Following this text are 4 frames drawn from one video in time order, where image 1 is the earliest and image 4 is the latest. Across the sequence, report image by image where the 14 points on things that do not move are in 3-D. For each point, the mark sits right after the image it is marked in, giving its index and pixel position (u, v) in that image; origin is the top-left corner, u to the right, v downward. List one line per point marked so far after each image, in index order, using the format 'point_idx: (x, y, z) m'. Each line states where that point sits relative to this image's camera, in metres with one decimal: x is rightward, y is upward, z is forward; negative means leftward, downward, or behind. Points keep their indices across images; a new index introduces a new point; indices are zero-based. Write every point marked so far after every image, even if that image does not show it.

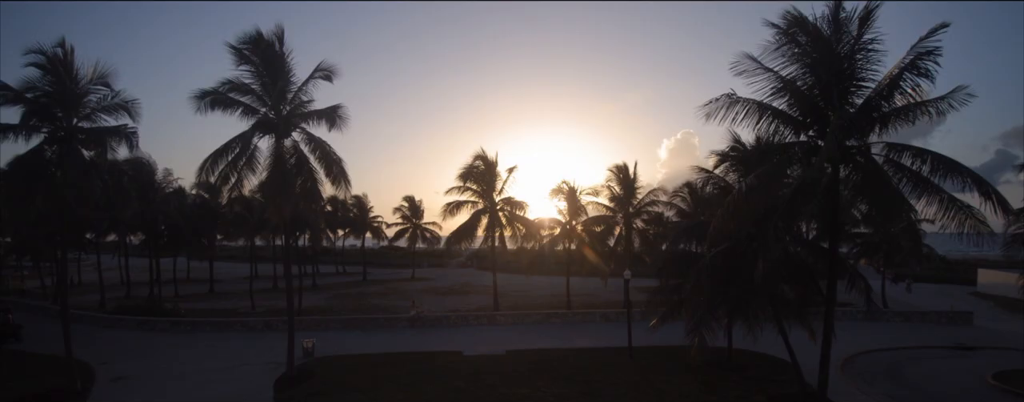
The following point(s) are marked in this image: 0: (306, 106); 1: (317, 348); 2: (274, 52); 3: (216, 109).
0: (-4.7, +2.2, +13.5) m
1: (-6.1, -4.6, +18.3) m
2: (-5.2, +3.2, +12.7) m
3: (-6.4, +2.0, +12.7) m
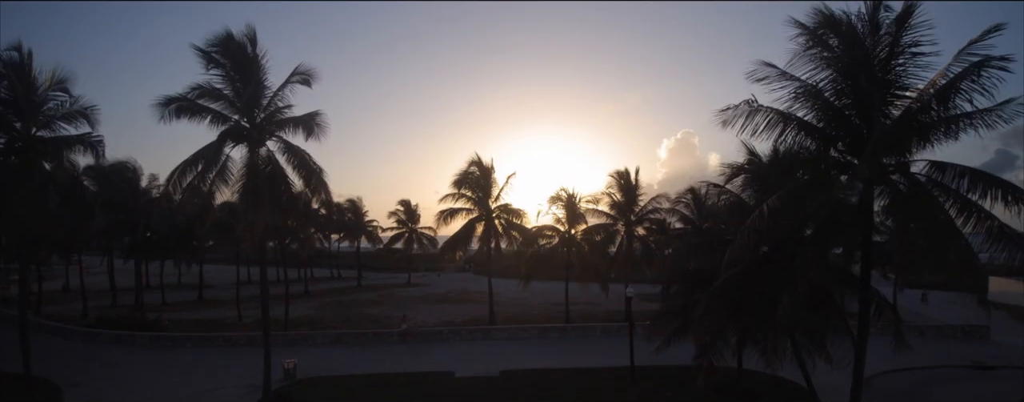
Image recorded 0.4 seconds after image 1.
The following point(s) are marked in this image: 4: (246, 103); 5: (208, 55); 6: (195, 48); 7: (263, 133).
0: (-4.9, +1.9, +12.4) m
1: (-6.2, -4.9, +17.3) m
2: (-5.3, +2.9, +11.7) m
3: (-6.5, +1.7, +11.7) m
4: (-5.4, +2.0, +11.8) m
5: (-5.9, +2.8, +11.4) m
6: (-6.1, +3.0, +11.4) m
7: (-5.2, +1.4, +12.3) m
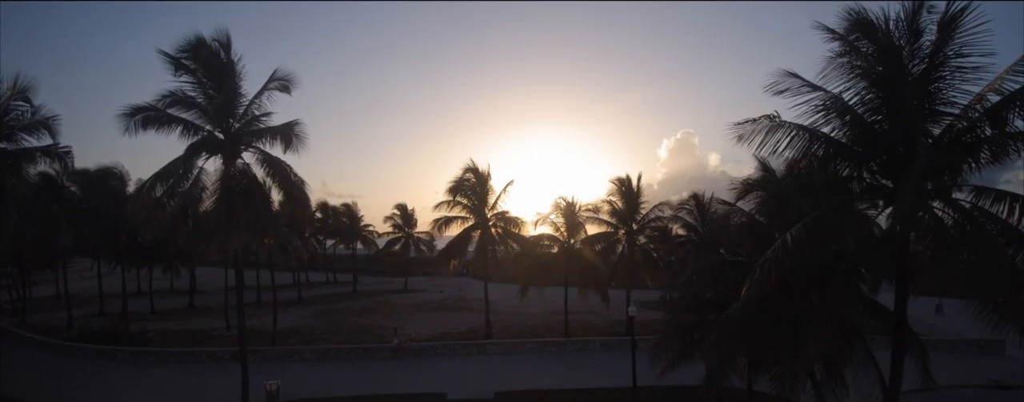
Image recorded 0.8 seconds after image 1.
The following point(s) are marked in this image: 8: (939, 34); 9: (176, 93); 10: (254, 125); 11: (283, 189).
0: (-5.0, +1.6, +11.6) m
1: (-6.3, -5.2, +16.4) m
2: (-5.4, +2.6, +10.9) m
3: (-6.7, +1.3, +10.8) m
4: (-5.5, +1.7, +11.0) m
5: (-6.0, +2.5, +10.6) m
6: (-6.3, +2.6, +10.5) m
7: (-5.3, +1.1, +11.4) m
8: (+4.3, +1.7, +6.0) m
9: (-6.4, +2.0, +11.1) m
10: (-5.1, +1.5, +11.5) m
11: (-4.7, +0.2, +12.0) m
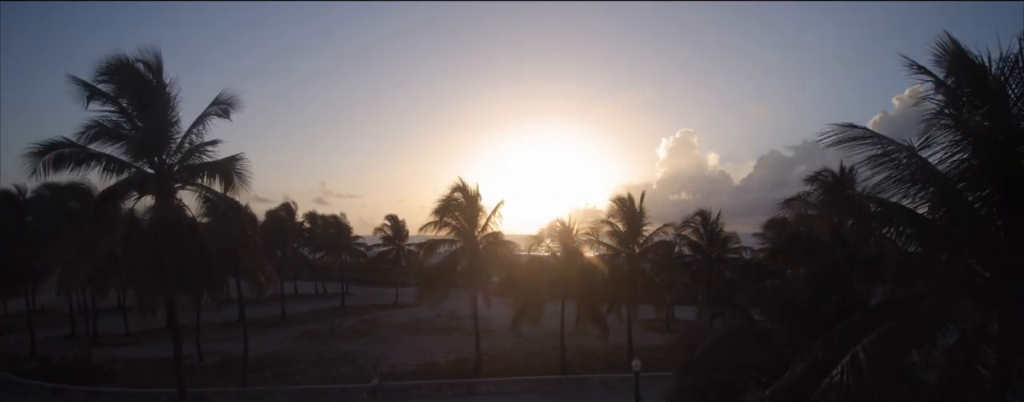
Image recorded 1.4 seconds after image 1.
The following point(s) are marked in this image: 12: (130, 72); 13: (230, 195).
0: (-5.3, +0.8, +9.9) m
1: (-6.6, -6.0, +14.7) m
2: (-5.7, +1.8, +9.2) m
3: (-6.9, +0.5, +9.1) m
4: (-5.8, +0.9, +9.3) m
5: (-6.3, +1.7, +8.8) m
6: (-6.5, +1.8, +8.8) m
7: (-5.6, +0.3, +9.7) m
8: (+4.1, +0.9, +4.3) m
9: (-6.7, +1.2, +9.4) m
10: (-5.3, +0.7, +9.8) m
11: (-5.0, -0.6, +10.3) m
12: (-5.9, +2.0, +9.1) m
13: (-4.6, +0.1, +9.6) m
